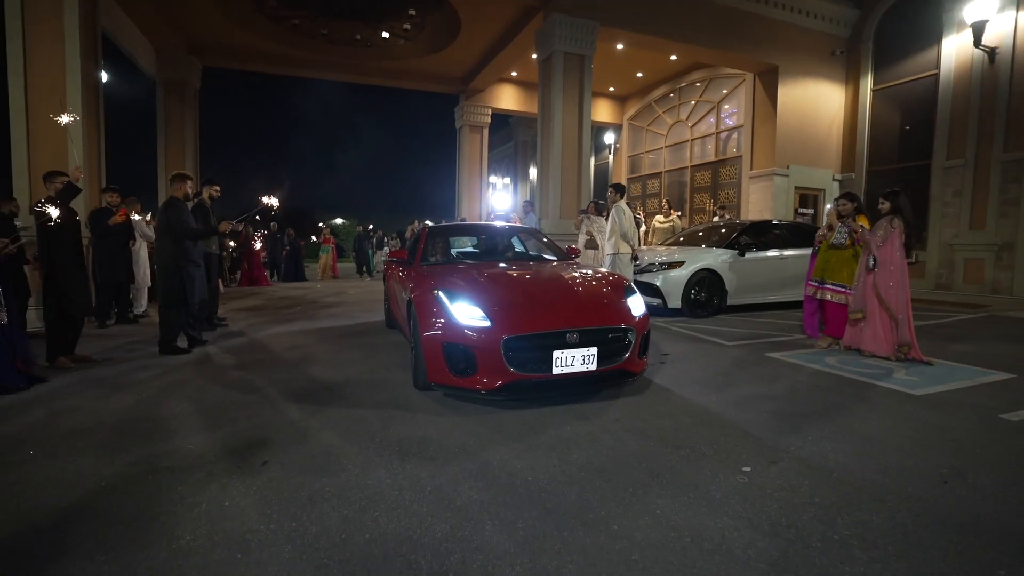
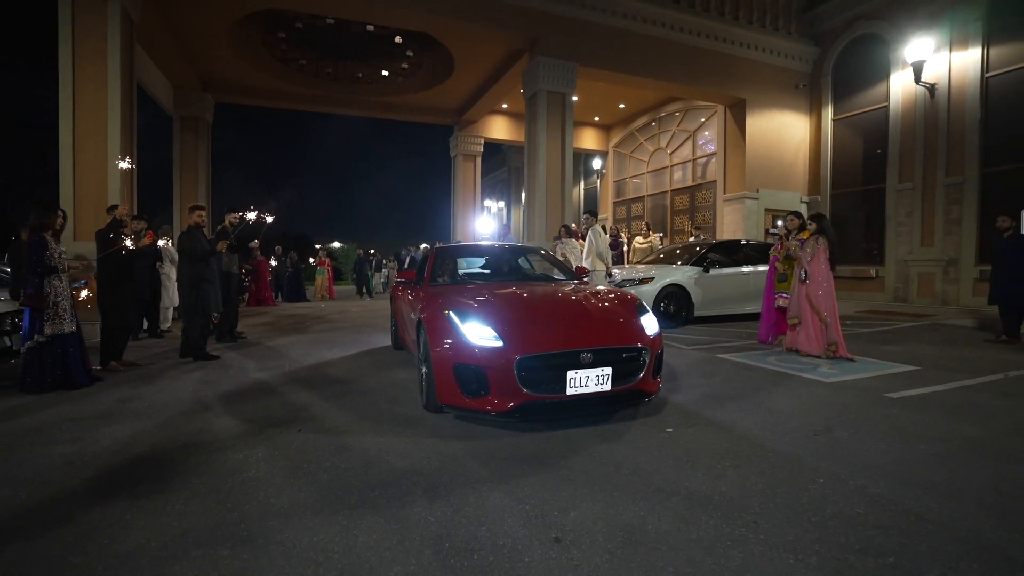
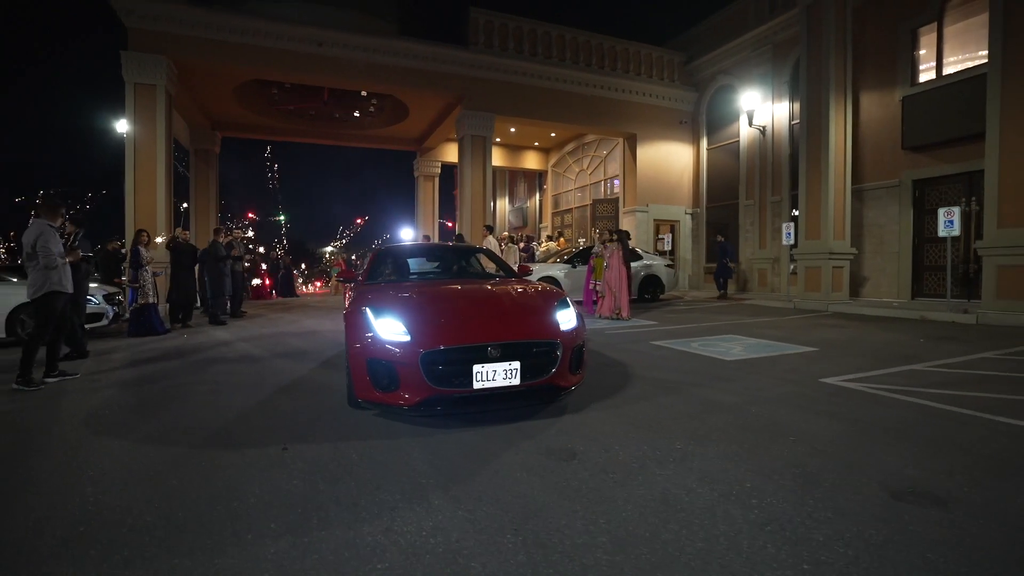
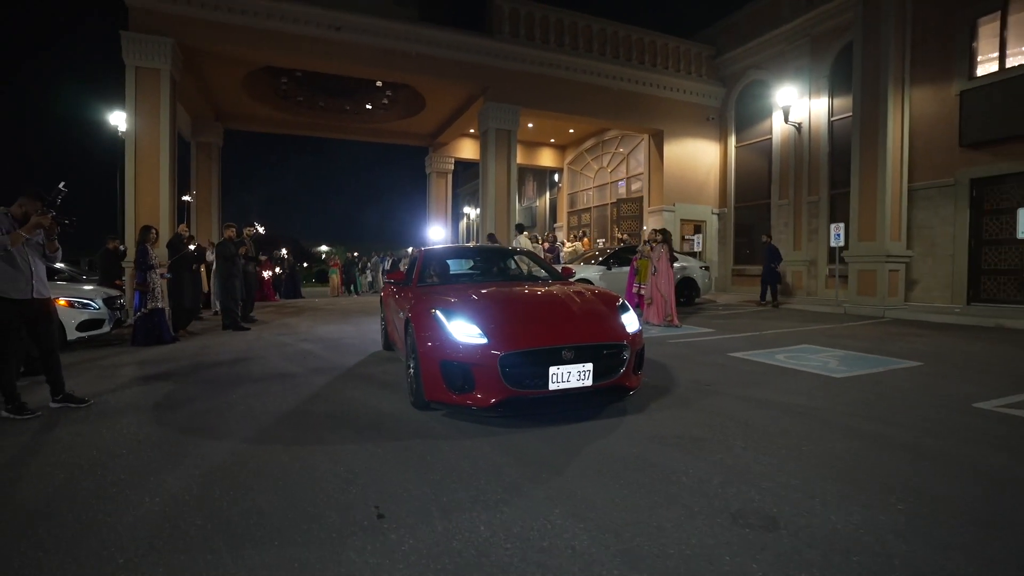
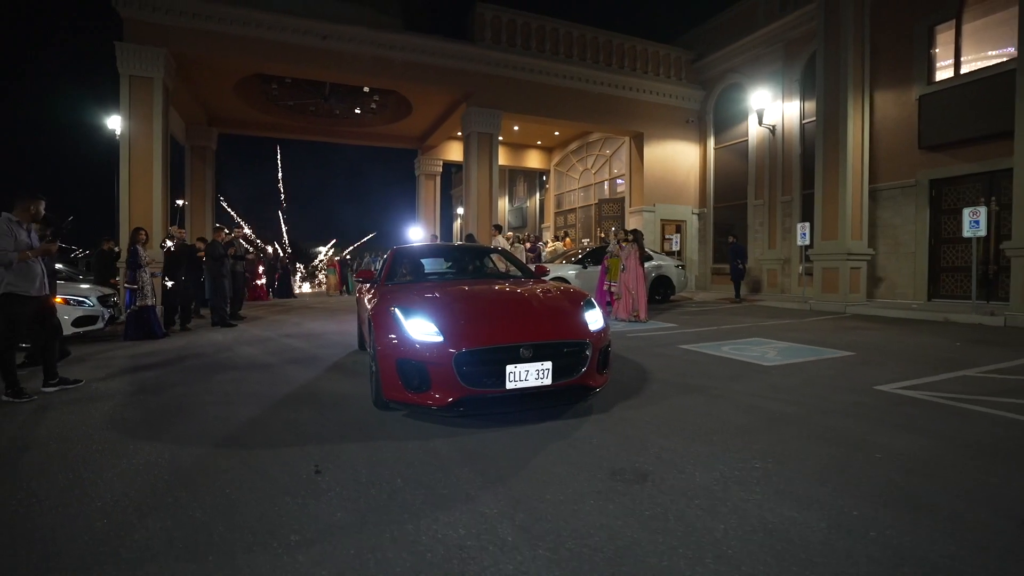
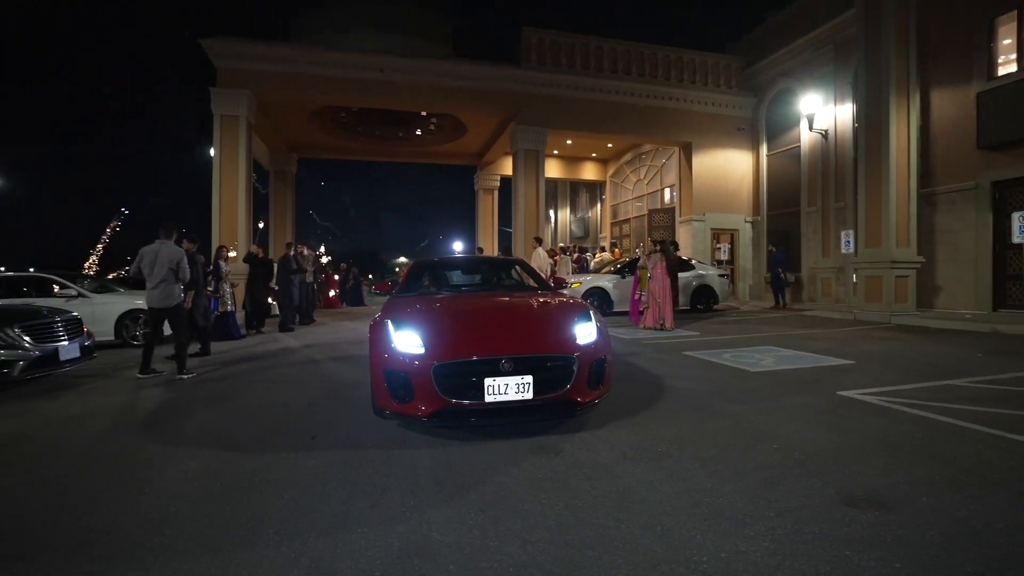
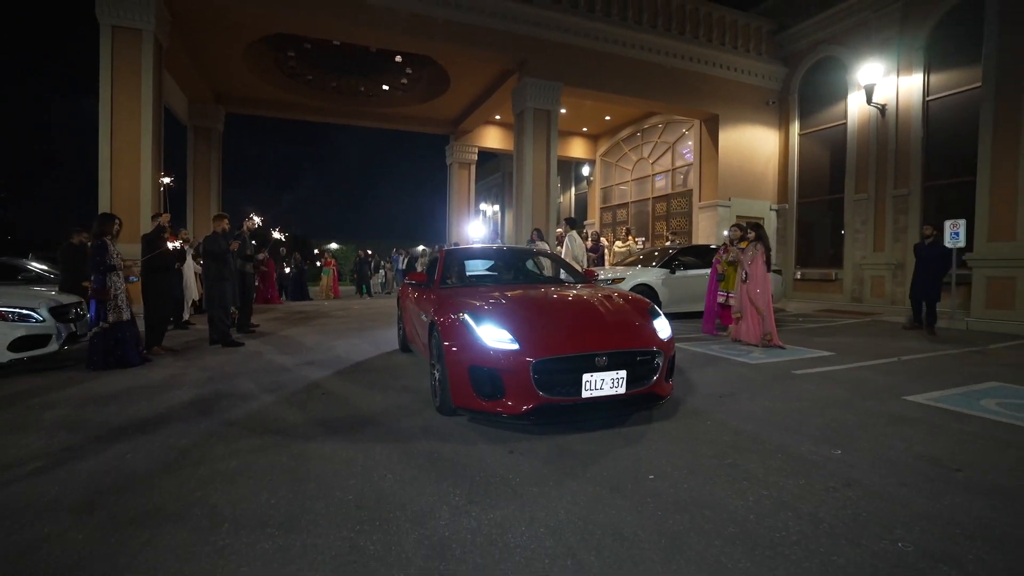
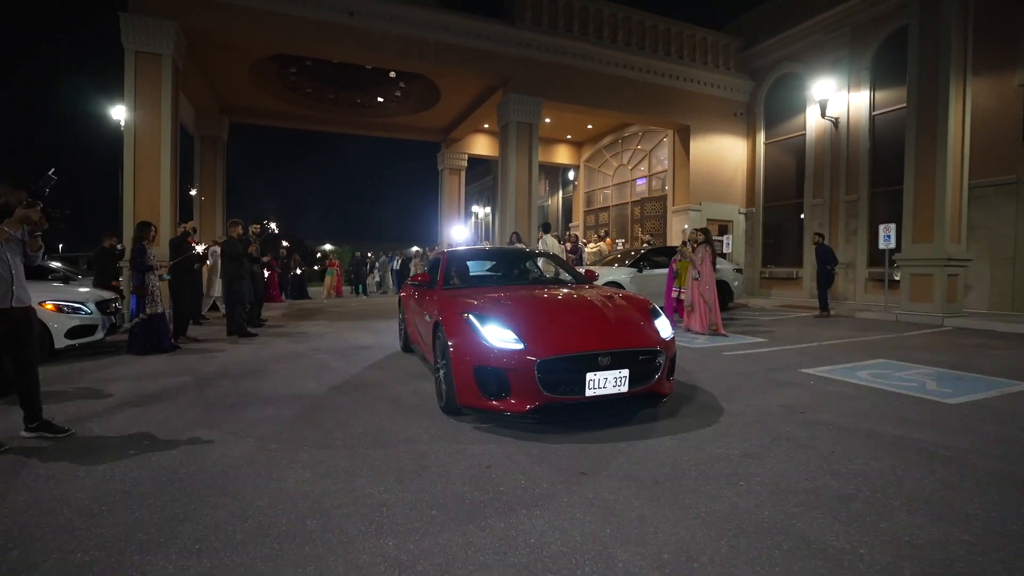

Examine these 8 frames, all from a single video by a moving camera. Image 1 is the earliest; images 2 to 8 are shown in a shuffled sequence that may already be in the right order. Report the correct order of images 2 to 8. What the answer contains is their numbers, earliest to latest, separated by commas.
2, 7, 8, 4, 5, 3, 6
